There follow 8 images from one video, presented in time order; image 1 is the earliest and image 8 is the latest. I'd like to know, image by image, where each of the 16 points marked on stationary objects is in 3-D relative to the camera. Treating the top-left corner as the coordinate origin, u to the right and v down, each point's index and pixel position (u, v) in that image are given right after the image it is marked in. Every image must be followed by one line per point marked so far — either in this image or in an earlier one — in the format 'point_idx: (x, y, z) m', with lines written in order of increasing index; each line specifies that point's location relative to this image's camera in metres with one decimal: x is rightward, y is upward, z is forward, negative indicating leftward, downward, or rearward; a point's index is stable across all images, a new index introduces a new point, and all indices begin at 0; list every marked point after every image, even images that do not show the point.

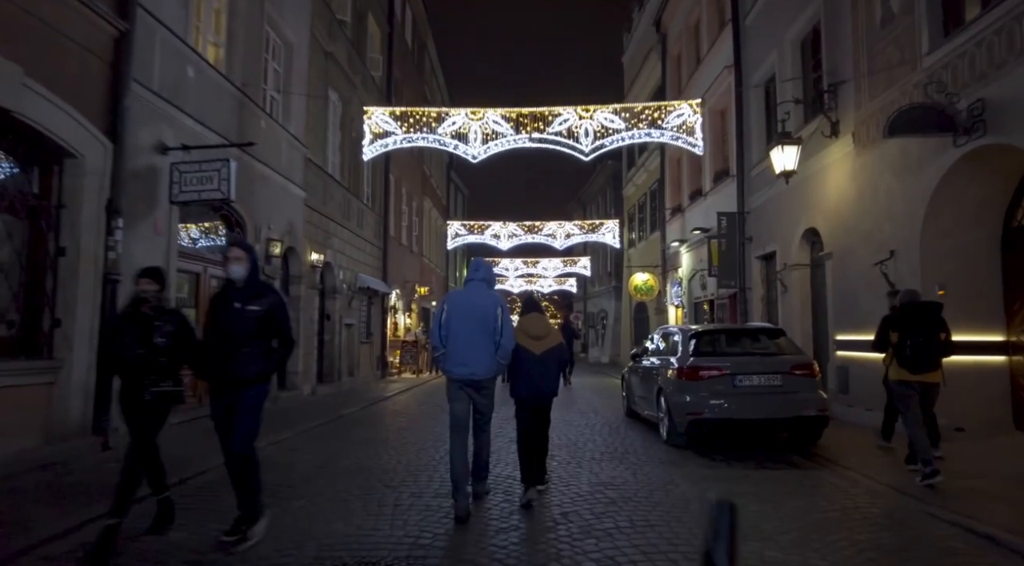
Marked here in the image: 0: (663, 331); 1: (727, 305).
0: (+2.4, -0.8, +12.6) m
1: (+5.1, -0.5, +19.2) m
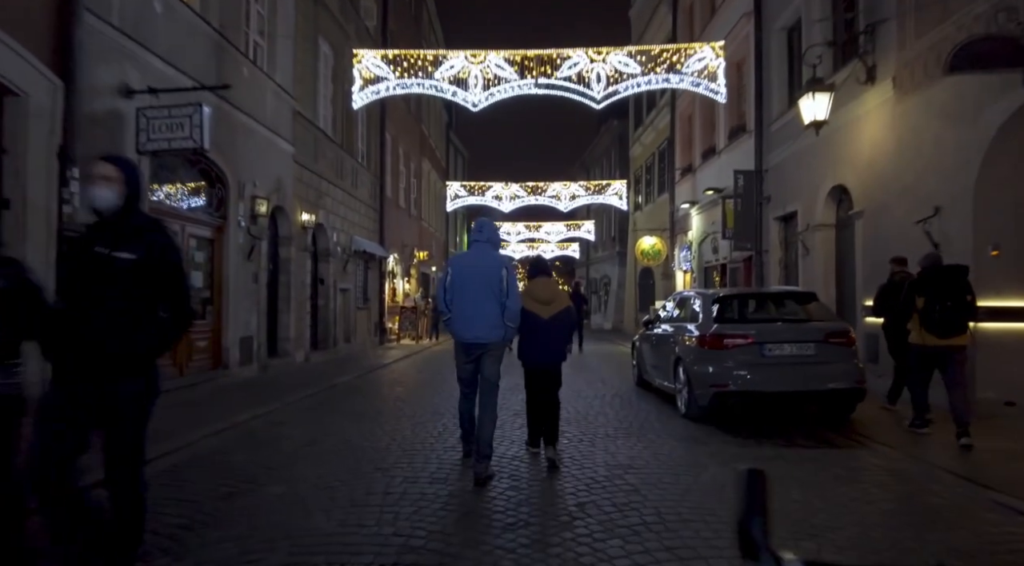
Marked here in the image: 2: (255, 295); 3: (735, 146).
0: (+2.4, -0.2, +11.6) m
1: (+5.2, +0.3, +18.2) m
2: (-4.6, -0.2, +14.3) m
3: (+5.4, +3.3, +19.0) m
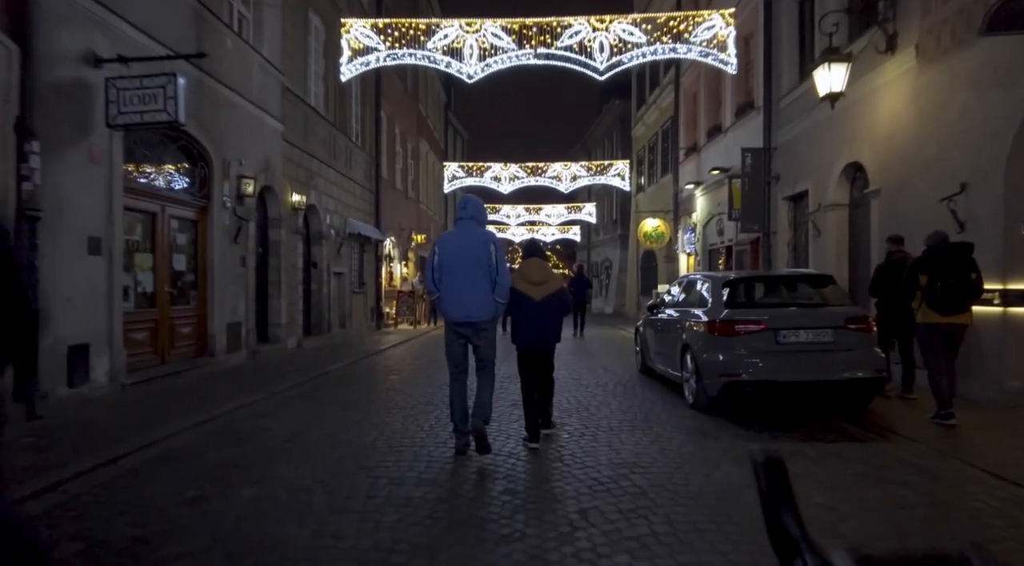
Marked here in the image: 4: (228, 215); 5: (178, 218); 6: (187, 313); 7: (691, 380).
0: (+2.4, 0.0, +11.0) m
1: (+5.2, +0.7, +17.6) m
2: (-4.6, +0.1, +13.7) m
3: (+5.4, +3.7, +18.3) m
4: (-4.6, +1.1, +13.1) m
5: (-4.8, +0.9, +11.6) m
6: (-4.8, -0.4, +11.7) m
7: (+1.9, -1.0, +8.6) m
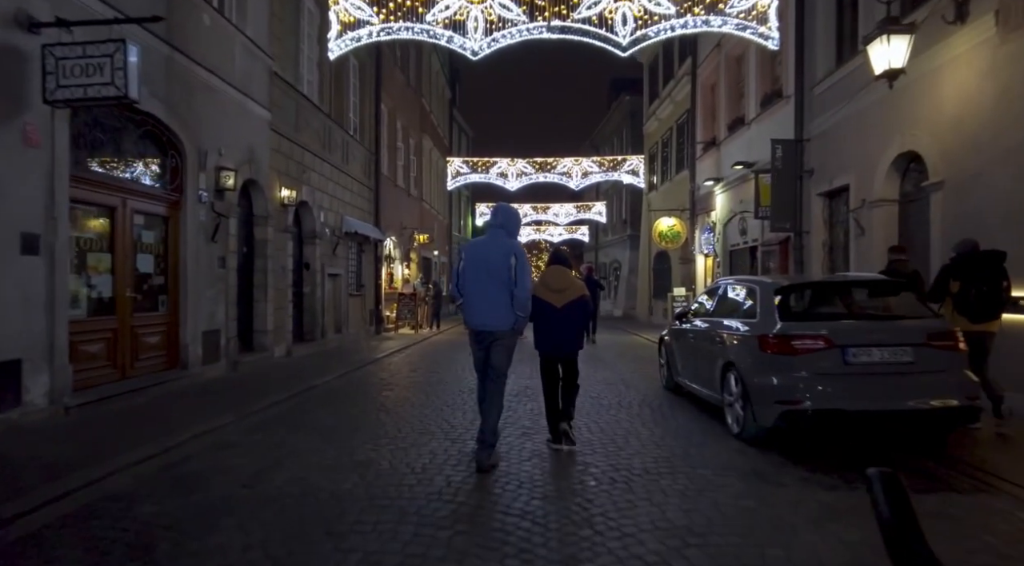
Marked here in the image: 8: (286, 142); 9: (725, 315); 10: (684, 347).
0: (+2.5, 0.0, +9.7) m
1: (+5.3, +0.6, +16.2) m
2: (-4.5, 0.0, +12.4) m
3: (+5.5, +3.7, +16.9) m
4: (-4.5, +1.1, +11.7) m
5: (-4.7, +0.9, +10.3) m
6: (-4.7, -0.5, +10.4) m
7: (+2.0, -1.1, +7.2) m
8: (-4.4, +2.8, +15.8) m
9: (+2.3, -0.3, +8.7) m
10: (+2.2, -0.8, +10.0) m
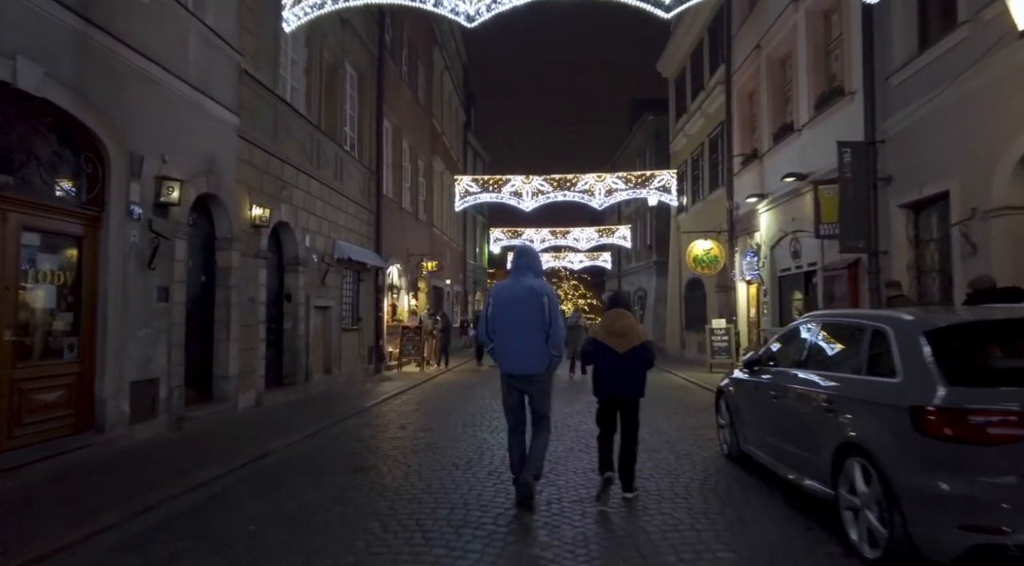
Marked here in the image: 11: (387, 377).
0: (+2.6, -0.3, +7.1) m
1: (+5.6, +0.1, +13.6) m
2: (-4.3, -0.4, +10.0) m
3: (+5.8, +3.1, +14.4) m
4: (-4.4, +0.6, +9.3) m
5: (-4.6, +0.5, +7.9) m
6: (-4.5, -0.9, +8.0) m
7: (+2.1, -1.3, +4.6) m
8: (-4.2, +2.2, +13.5) m
9: (+2.4, -0.6, +6.1) m
10: (+2.2, -1.1, +7.4) m
11: (-3.1, -2.3, +19.9) m
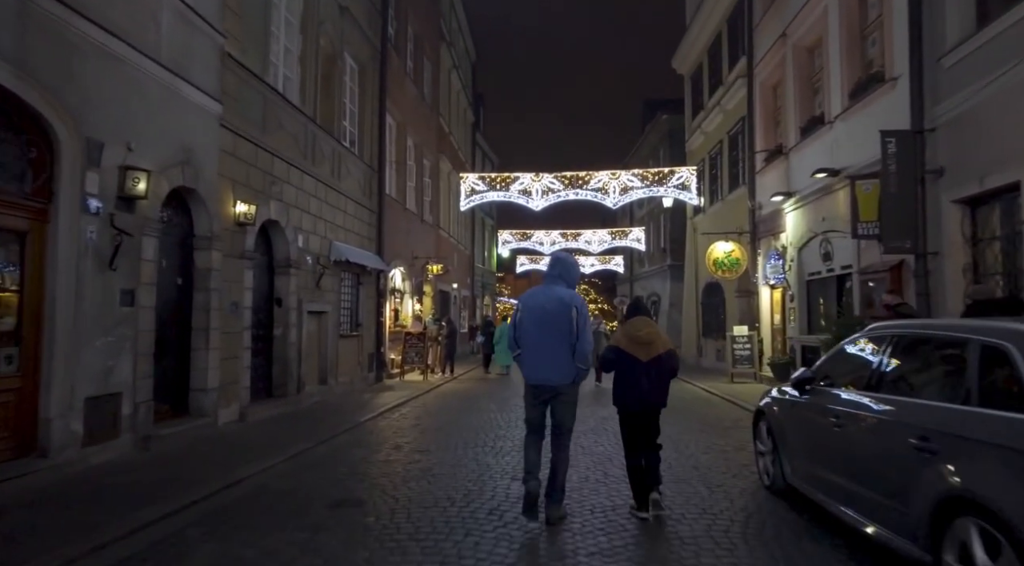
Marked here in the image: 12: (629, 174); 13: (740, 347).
0: (+2.6, -0.4, +5.9) m
1: (+5.7, 0.0, +12.4) m
2: (-4.2, -0.5, +8.9) m
3: (+5.9, +3.0, +13.2) m
4: (-4.3, +0.6, +8.3) m
5: (-4.6, +0.5, +6.8) m
6: (-4.5, -0.9, +6.9) m
7: (+2.1, -1.3, +3.5) m
8: (-4.1, +2.2, +12.4) m
9: (+2.4, -0.6, +4.9) m
10: (+2.3, -1.2, +6.2) m
11: (-2.9, -2.4, +18.8) m
12: (+2.8, +2.6, +19.1) m
13: (+5.4, -1.5, +18.8) m
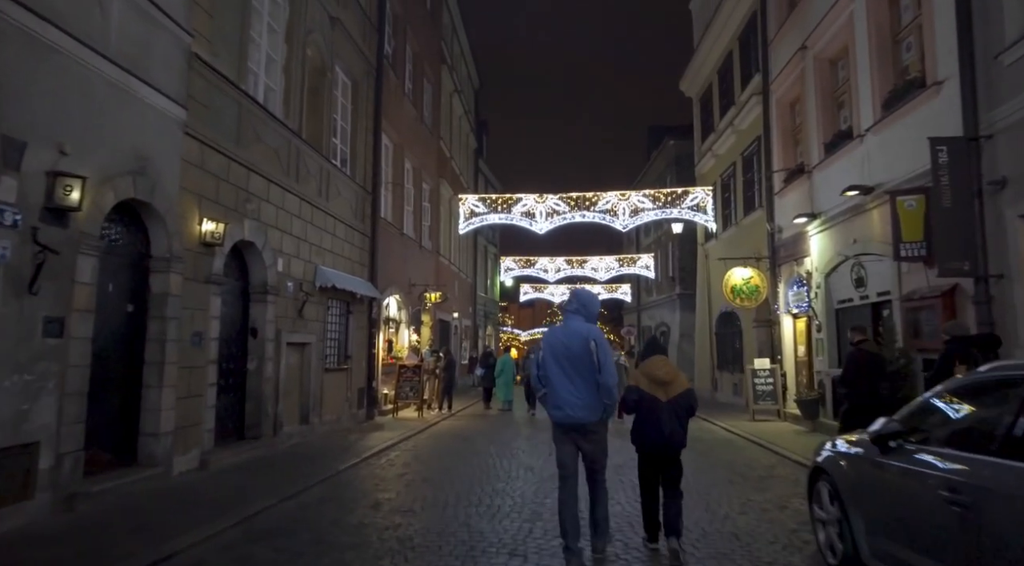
0: (+2.6, -0.5, +4.5) m
1: (+5.7, -0.4, +10.9) m
2: (-4.2, -0.7, +7.5) m
3: (+5.9, +2.6, +11.9) m
4: (-4.3, +0.4, +6.9) m
5: (-4.6, +0.3, +5.4) m
6: (-4.5, -1.1, +5.5) m
7: (+2.0, -1.4, +2.0) m
8: (-4.1, +1.8, +11.1) m
9: (+2.4, -0.7, +3.5) m
10: (+2.3, -1.3, +4.8) m
11: (-2.9, -3.0, +17.3) m
12: (+2.8, +1.9, +17.8) m
13: (+5.4, -2.1, +17.3) m
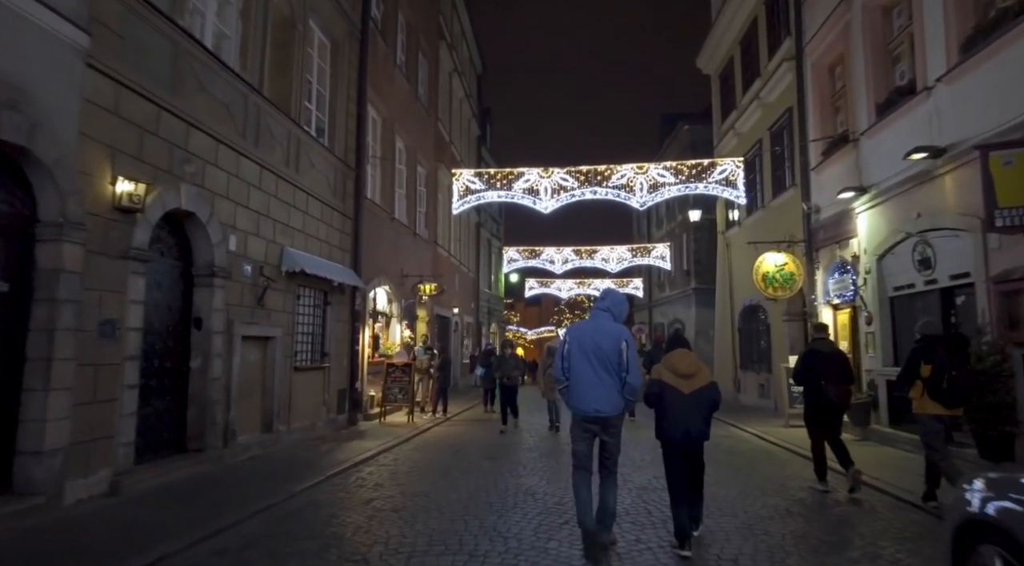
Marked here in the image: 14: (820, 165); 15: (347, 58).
0: (+2.5, -0.2, +2.2) m
1: (+5.7, -0.1, +8.7) m
2: (-4.3, -0.5, +5.3) m
3: (+5.9, +2.9, +9.6) m
4: (-4.4, +0.6, +4.7) m
5: (-4.7, +0.6, +3.3) m
6: (-4.6, -0.8, +3.3) m
7: (+1.9, -1.1, -0.2) m
8: (-4.1, +2.0, +8.9) m
9: (+2.3, -0.5, +1.3) m
10: (+2.2, -1.0, +2.5) m
11: (-2.8, -2.8, +15.1) m
12: (+2.8, +2.2, +15.5) m
13: (+5.4, -1.9, +15.1) m
14: (+6.3, +2.5, +16.4) m
15: (-3.5, +4.8, +17.1) m
